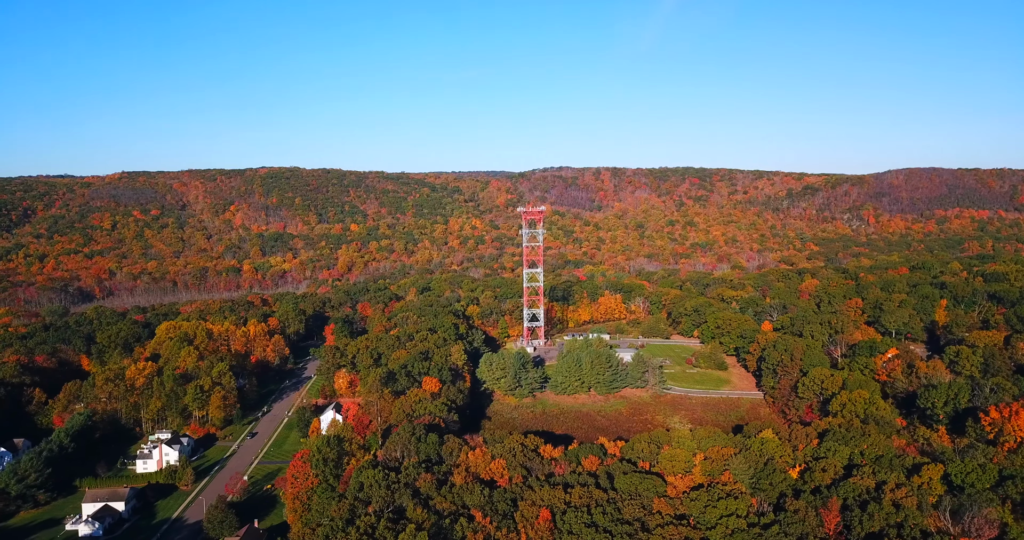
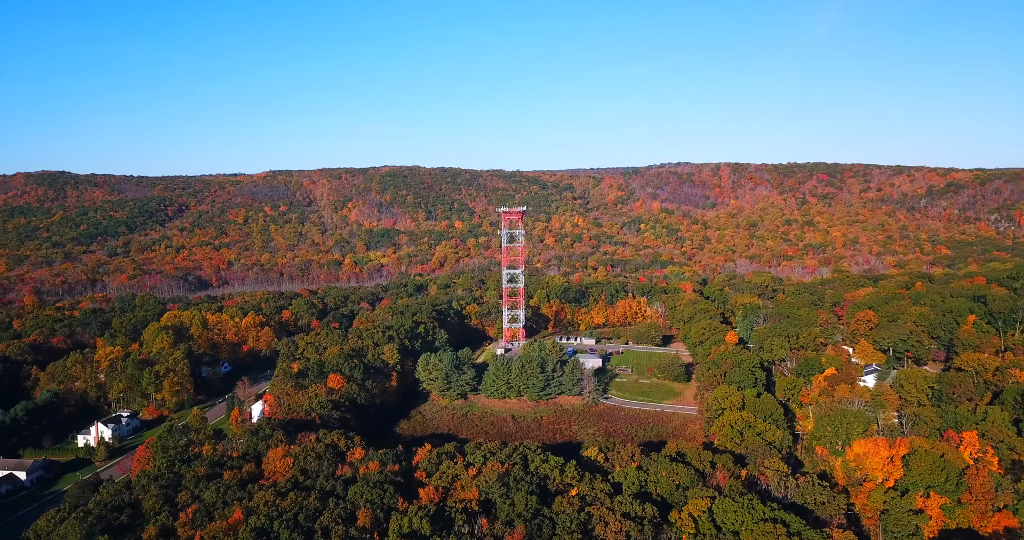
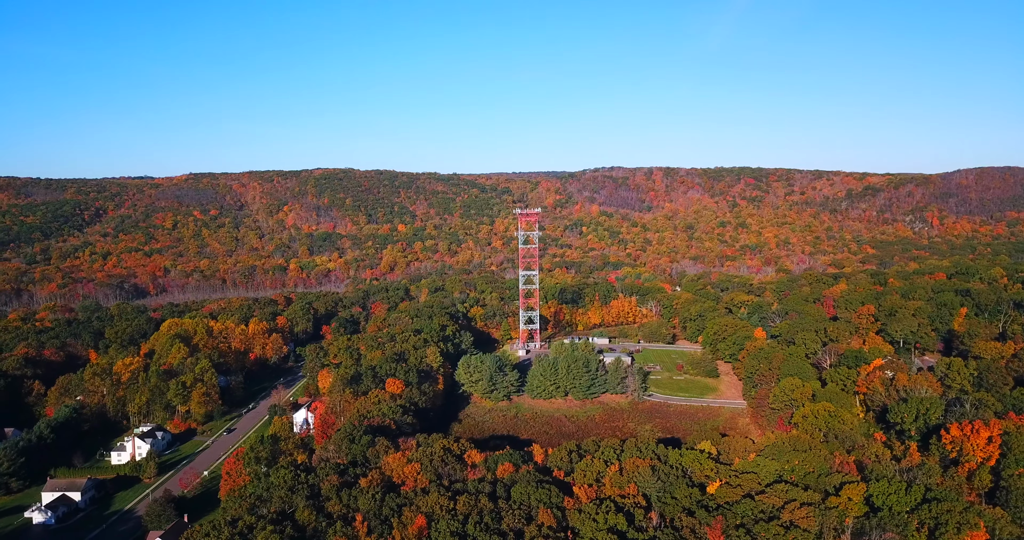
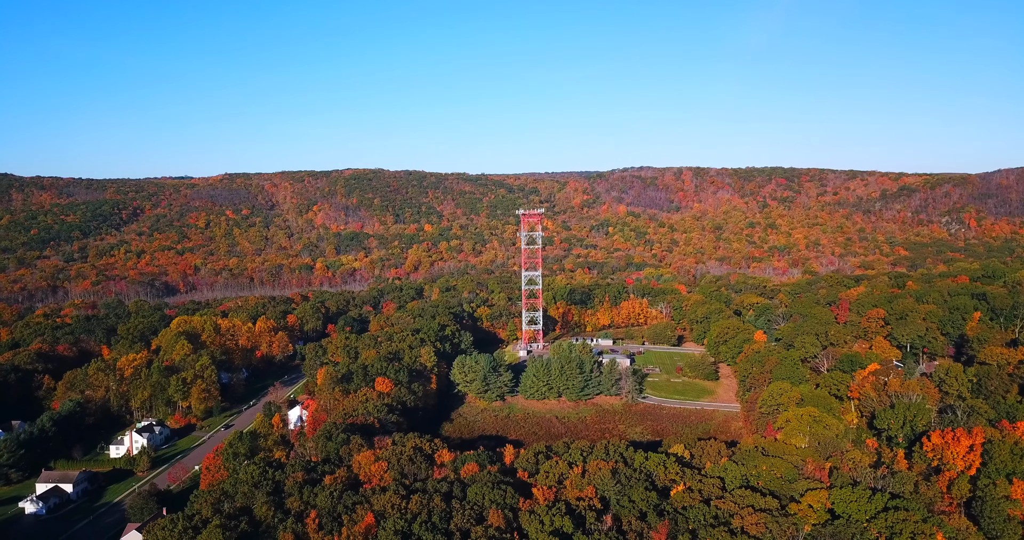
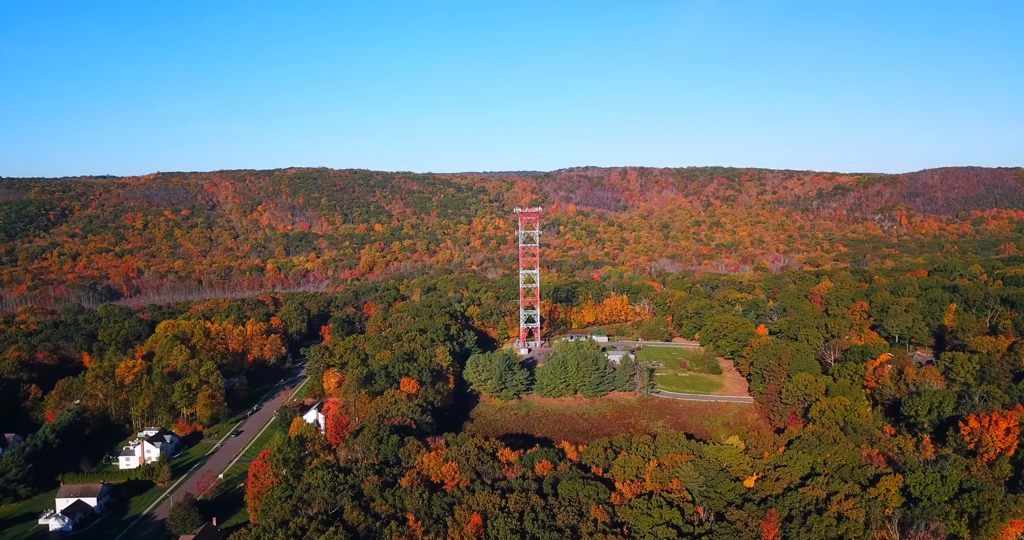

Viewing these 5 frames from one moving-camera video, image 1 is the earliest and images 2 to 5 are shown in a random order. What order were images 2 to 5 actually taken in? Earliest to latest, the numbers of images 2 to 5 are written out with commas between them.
5, 3, 4, 2
